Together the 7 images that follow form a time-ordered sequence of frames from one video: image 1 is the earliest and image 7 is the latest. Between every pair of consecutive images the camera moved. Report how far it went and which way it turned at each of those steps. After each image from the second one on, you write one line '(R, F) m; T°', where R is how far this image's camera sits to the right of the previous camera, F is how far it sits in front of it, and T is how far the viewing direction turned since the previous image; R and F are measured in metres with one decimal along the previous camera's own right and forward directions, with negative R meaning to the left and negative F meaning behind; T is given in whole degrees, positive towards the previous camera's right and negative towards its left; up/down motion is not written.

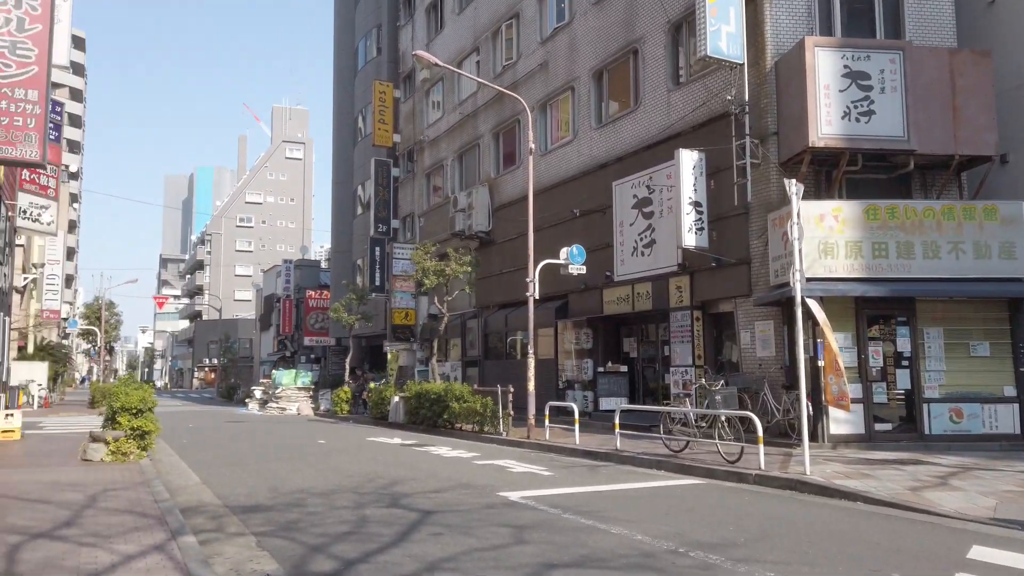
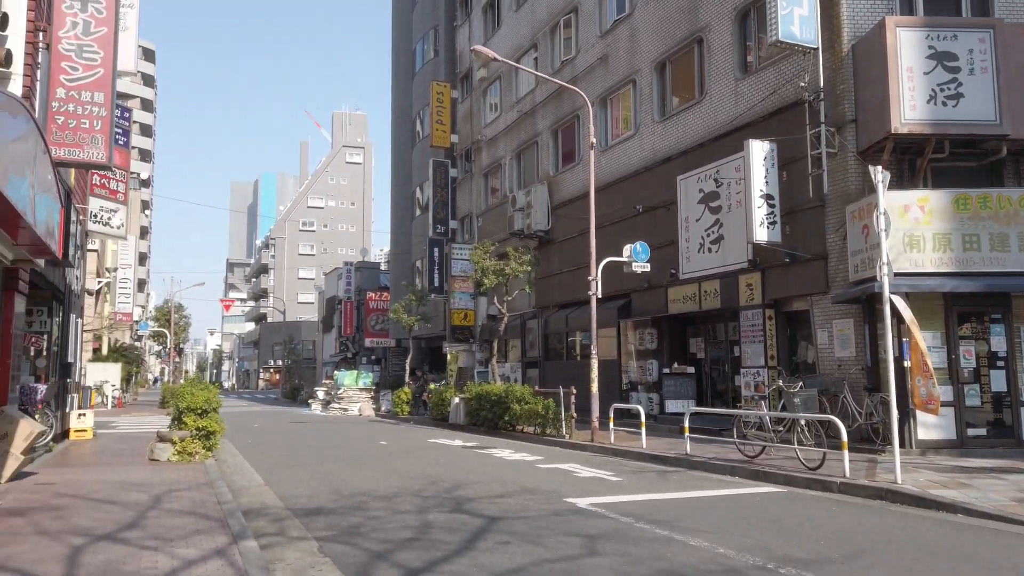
(-0.1, +0.4) m; -4°
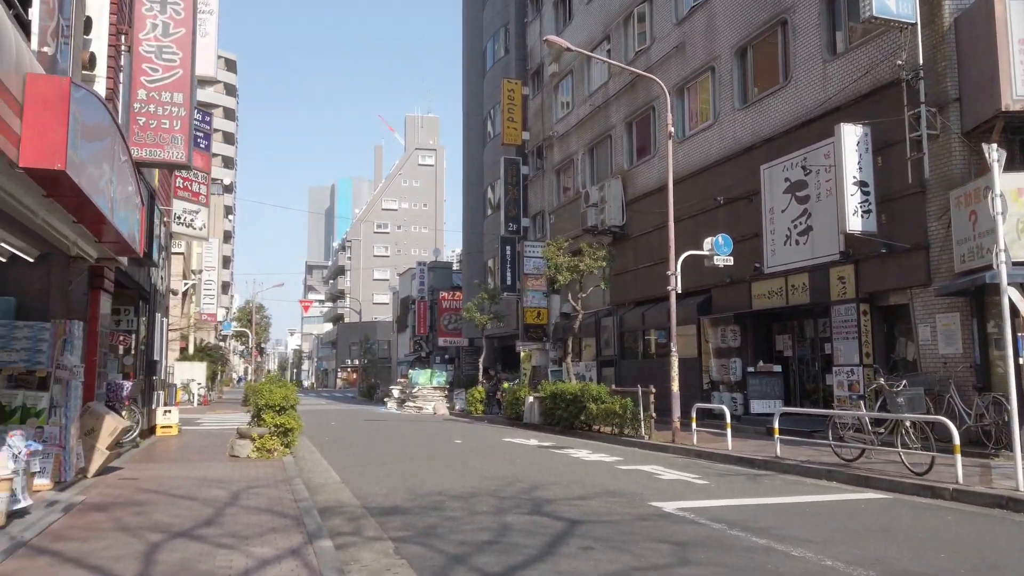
(-0.1, +0.4) m; -5°
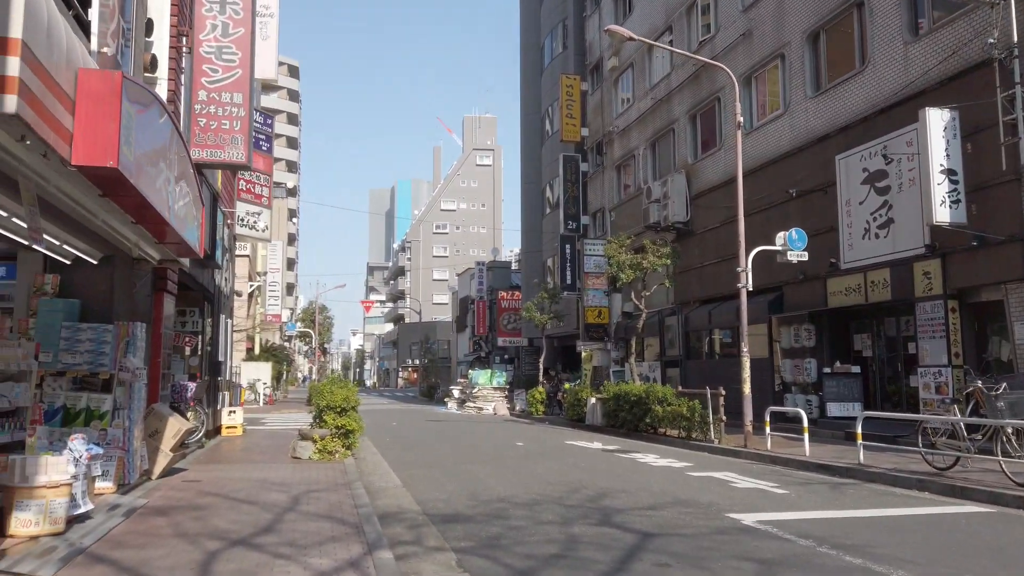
(-0.1, +0.4) m; -4°
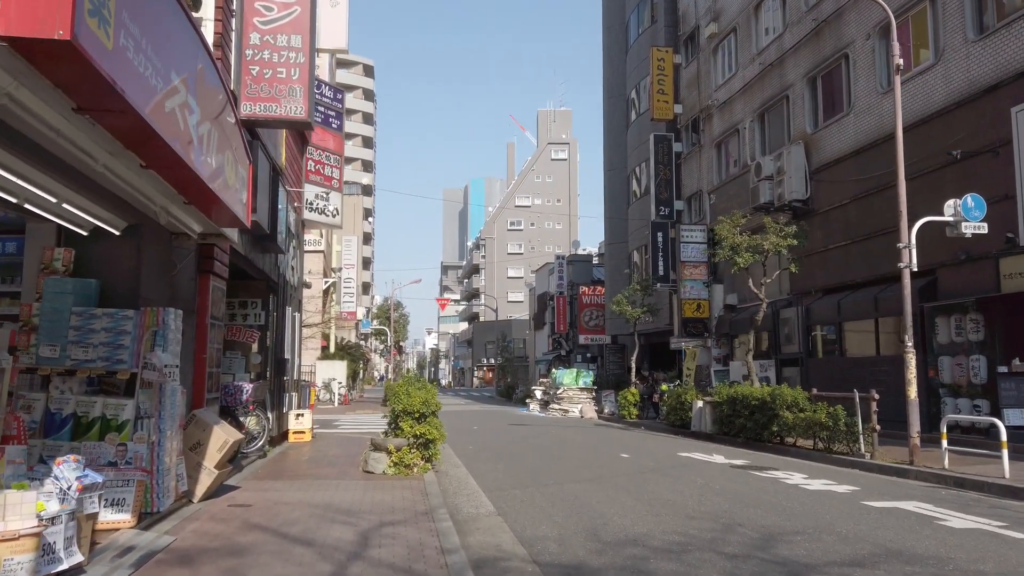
(-0.6, +2.5) m; -5°
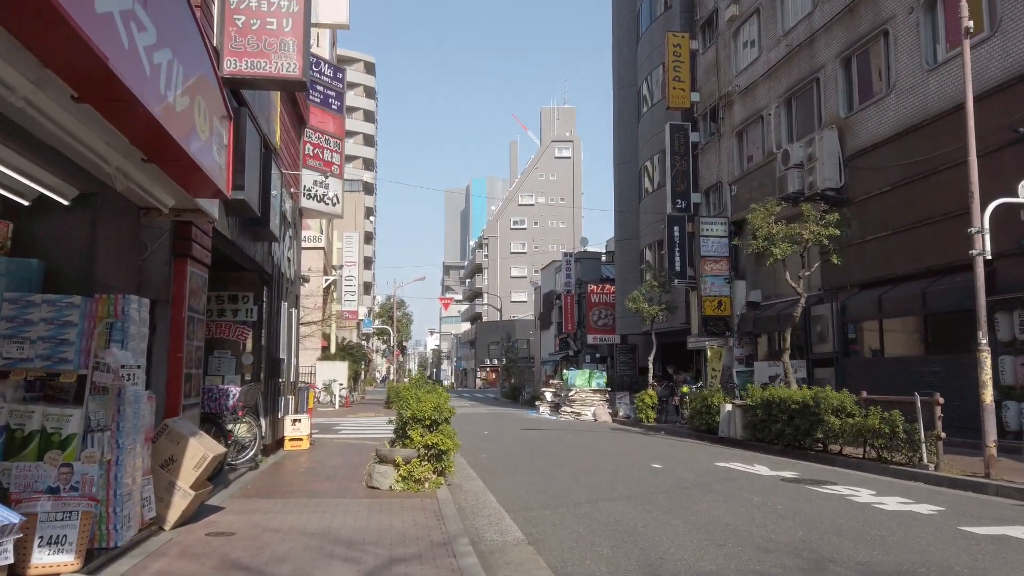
(-0.3, +1.5) m; 0°
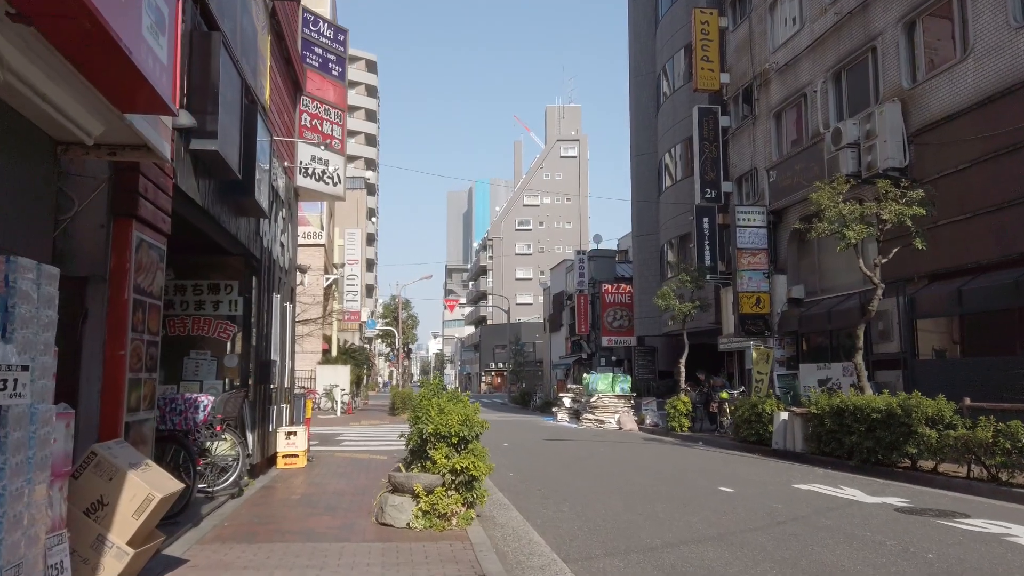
(-0.5, +2.3) m; 0°
